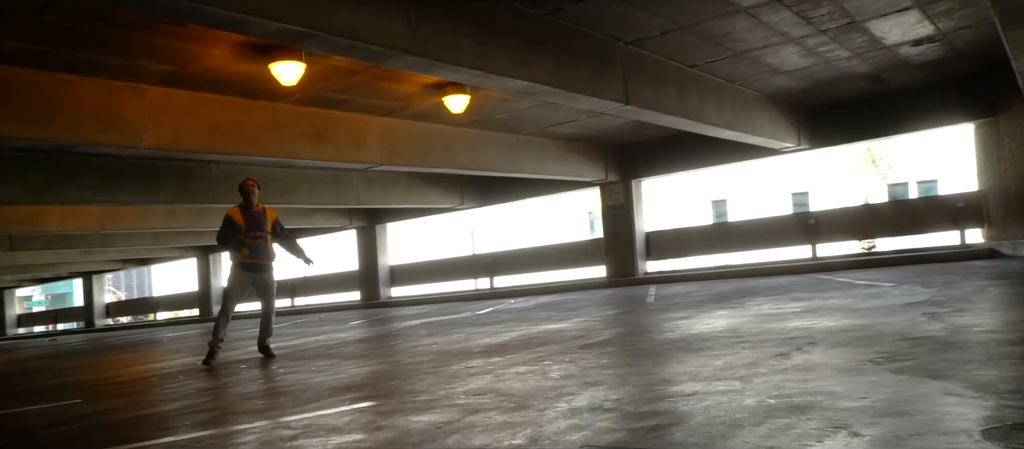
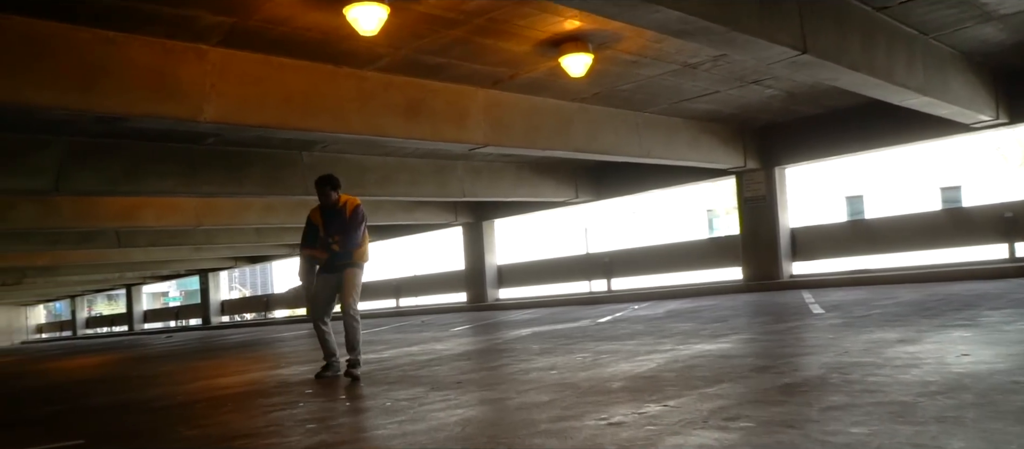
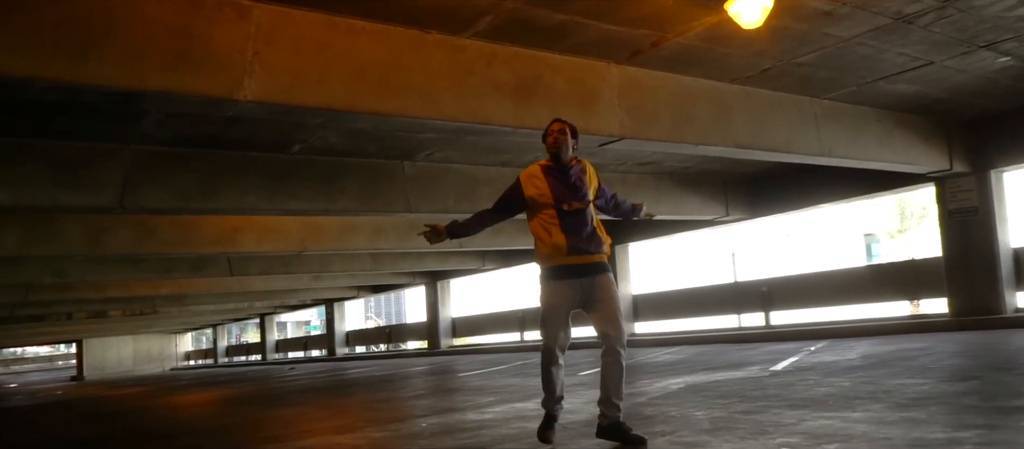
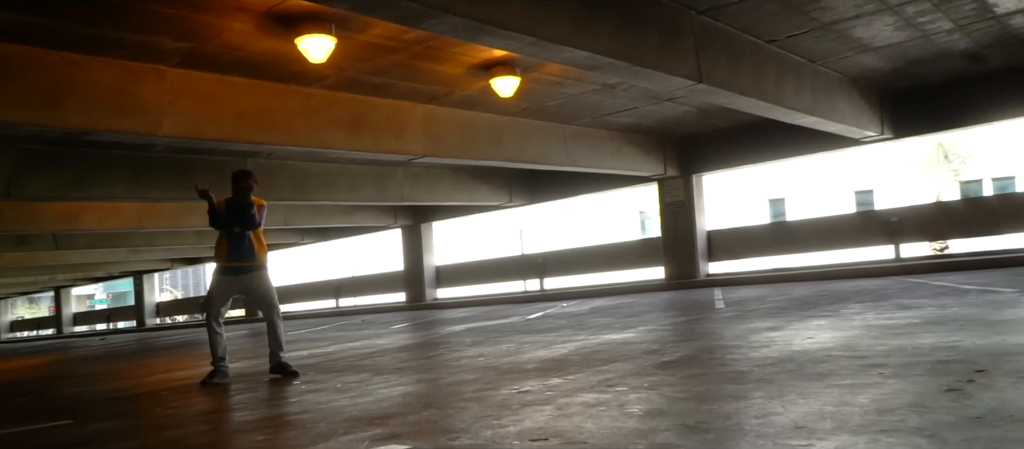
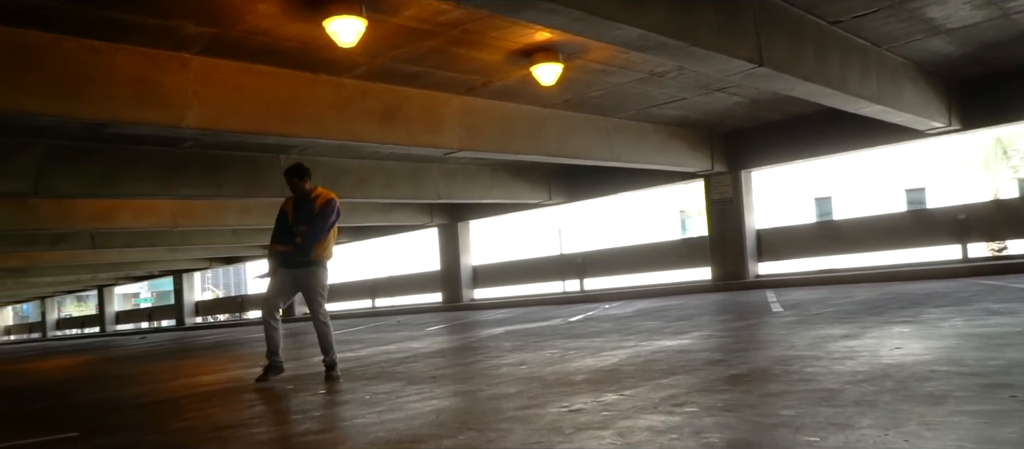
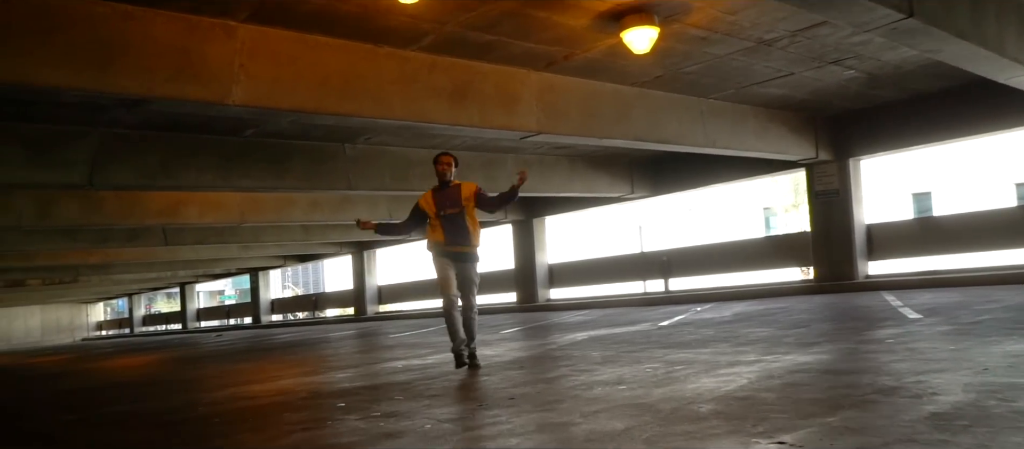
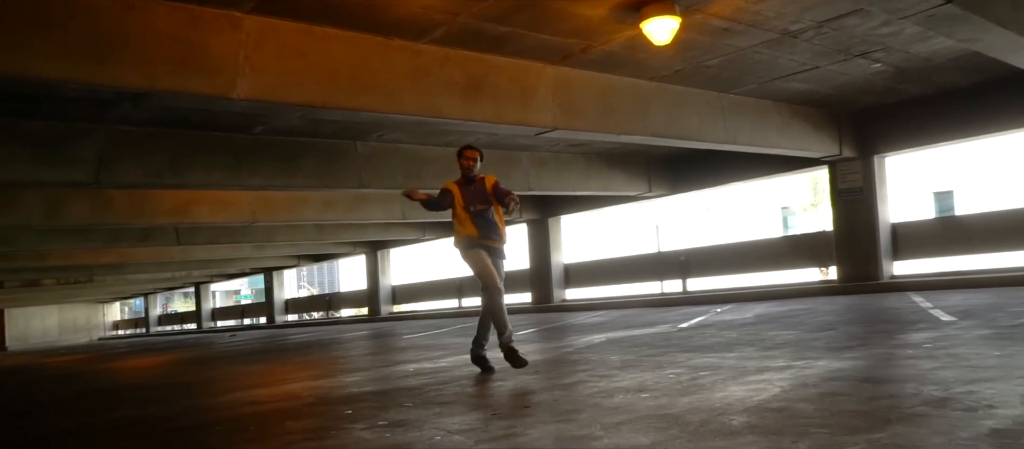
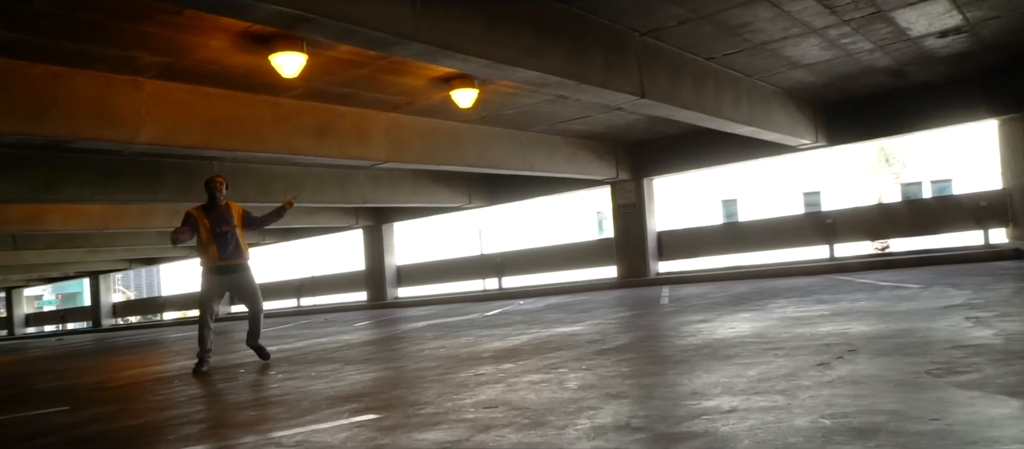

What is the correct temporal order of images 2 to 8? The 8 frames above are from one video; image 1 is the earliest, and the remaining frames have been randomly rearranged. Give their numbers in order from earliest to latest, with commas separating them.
8, 4, 5, 2, 6, 7, 3
